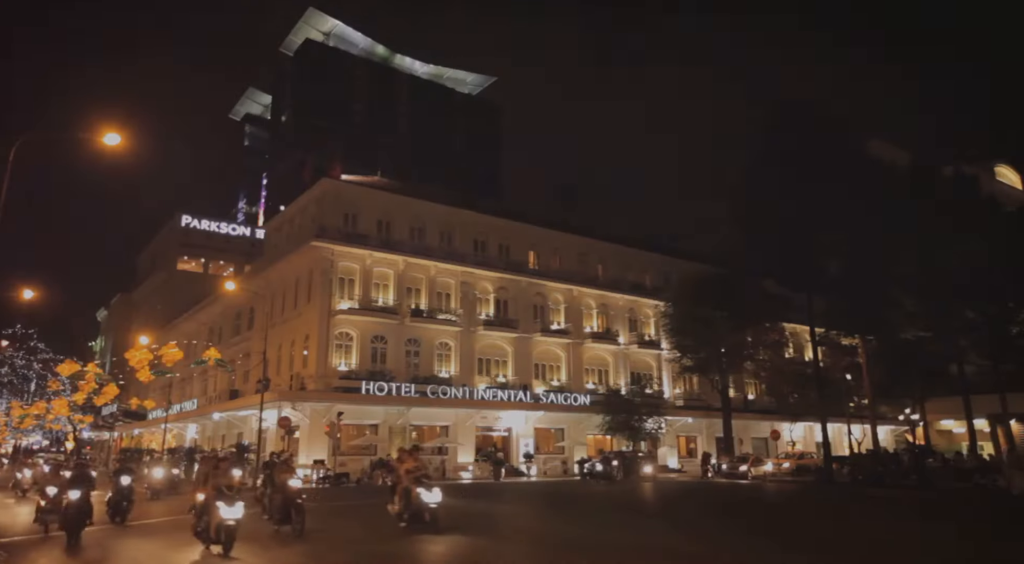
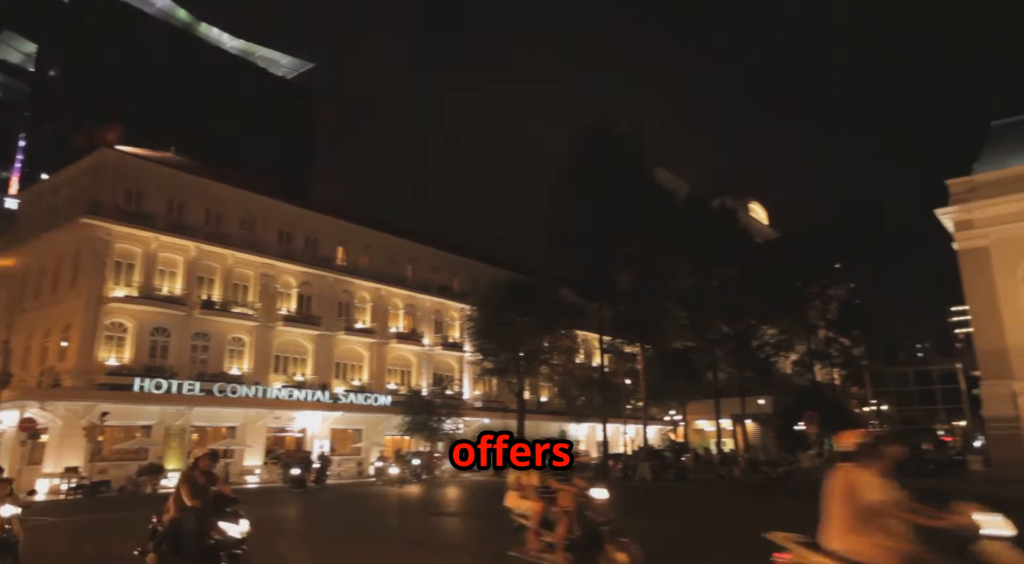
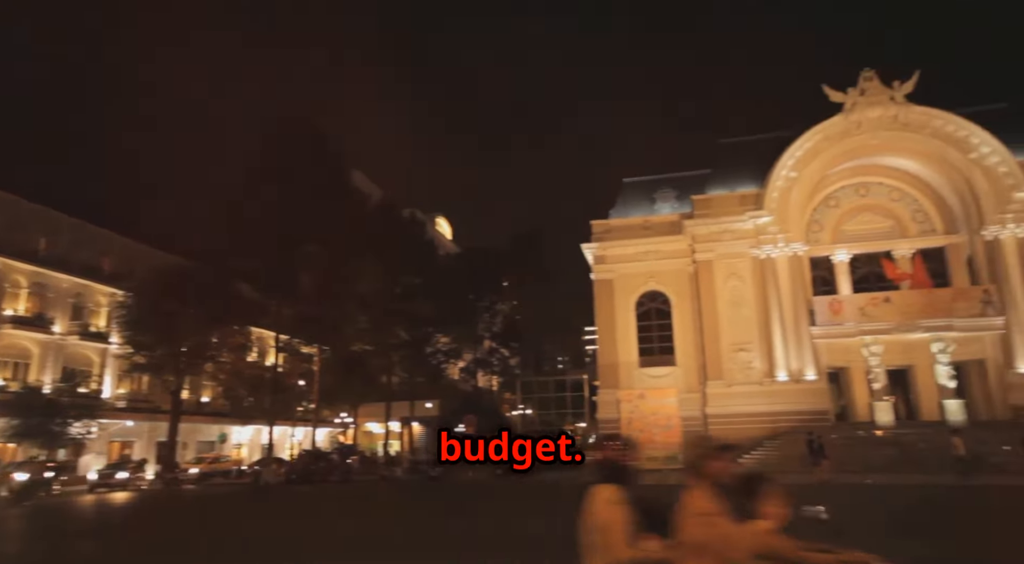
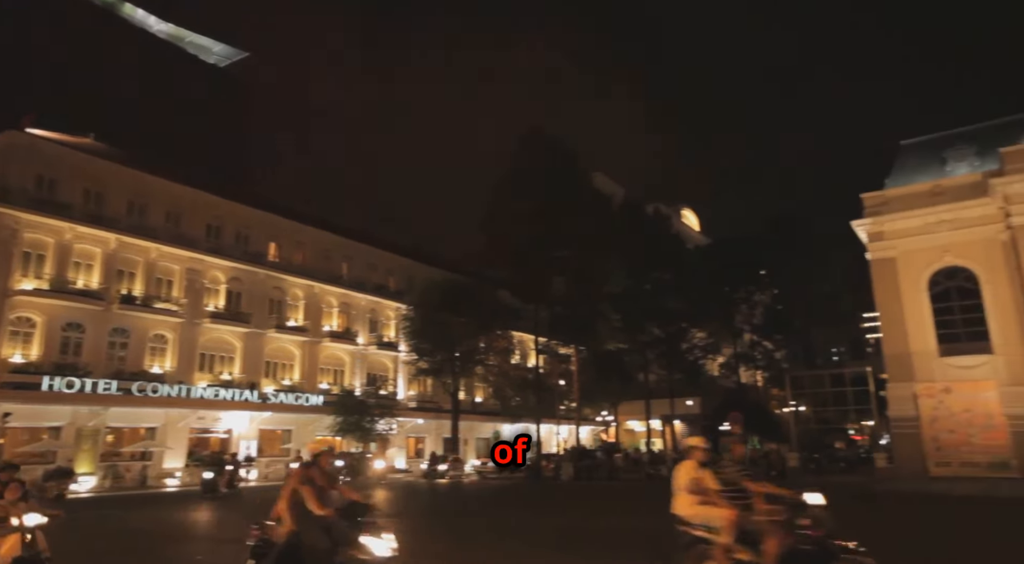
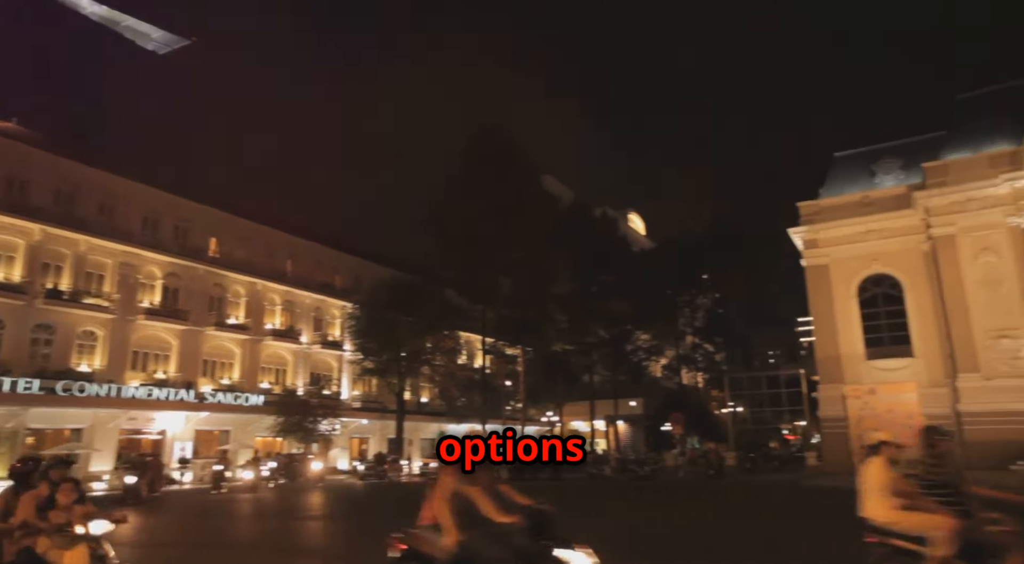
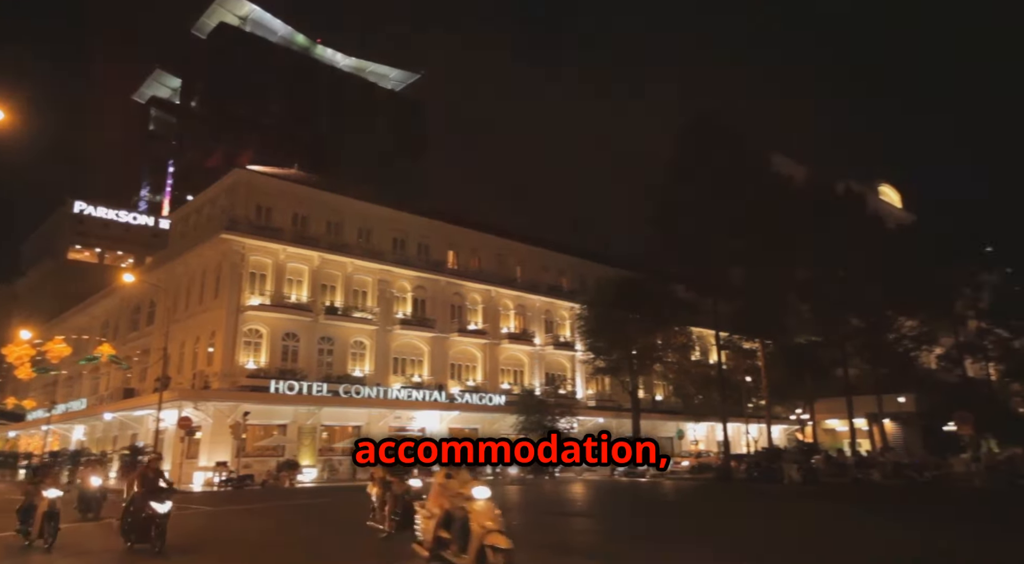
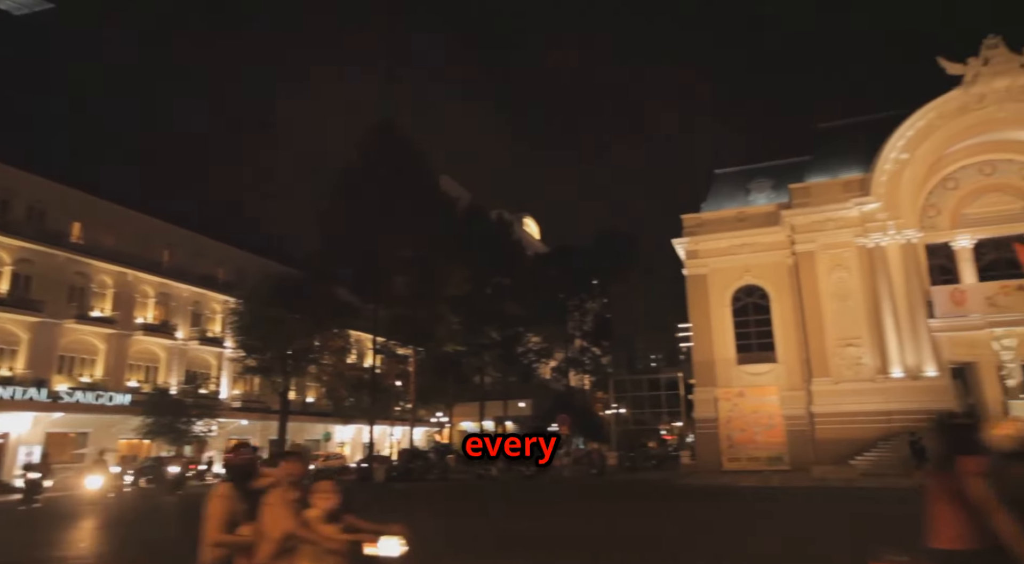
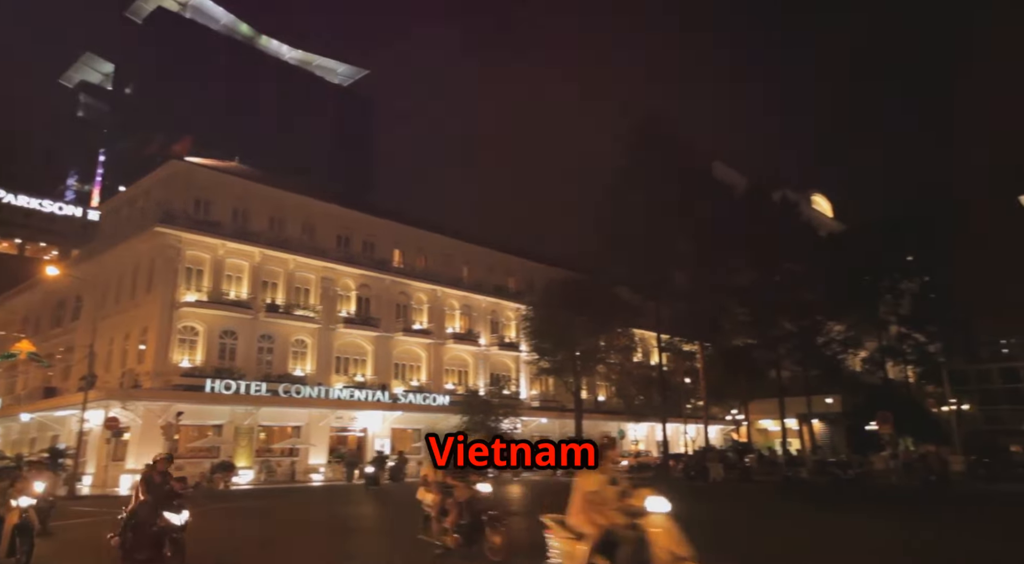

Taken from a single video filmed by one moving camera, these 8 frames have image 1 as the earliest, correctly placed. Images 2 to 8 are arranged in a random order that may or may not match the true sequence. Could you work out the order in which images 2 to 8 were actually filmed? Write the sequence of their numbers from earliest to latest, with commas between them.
6, 8, 2, 4, 5, 7, 3
